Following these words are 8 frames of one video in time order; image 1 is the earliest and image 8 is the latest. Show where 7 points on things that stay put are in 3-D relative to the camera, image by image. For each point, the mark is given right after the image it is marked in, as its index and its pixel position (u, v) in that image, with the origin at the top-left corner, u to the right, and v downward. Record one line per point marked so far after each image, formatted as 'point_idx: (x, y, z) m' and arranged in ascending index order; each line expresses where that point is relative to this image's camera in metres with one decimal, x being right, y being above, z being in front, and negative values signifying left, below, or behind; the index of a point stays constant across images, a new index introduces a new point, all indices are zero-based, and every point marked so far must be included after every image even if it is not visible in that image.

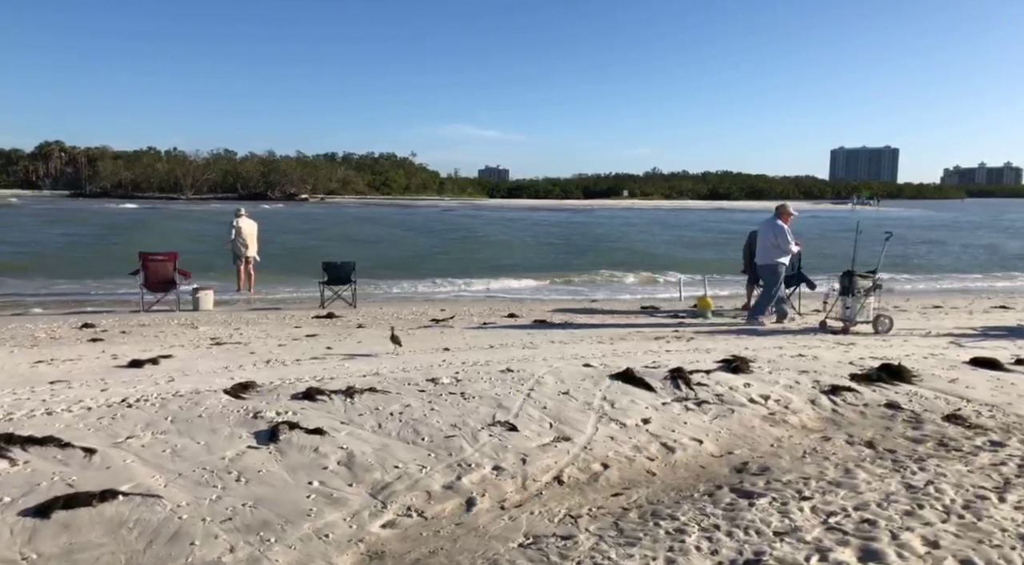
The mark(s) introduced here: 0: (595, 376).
0: (+0.6, -0.7, +5.4) m
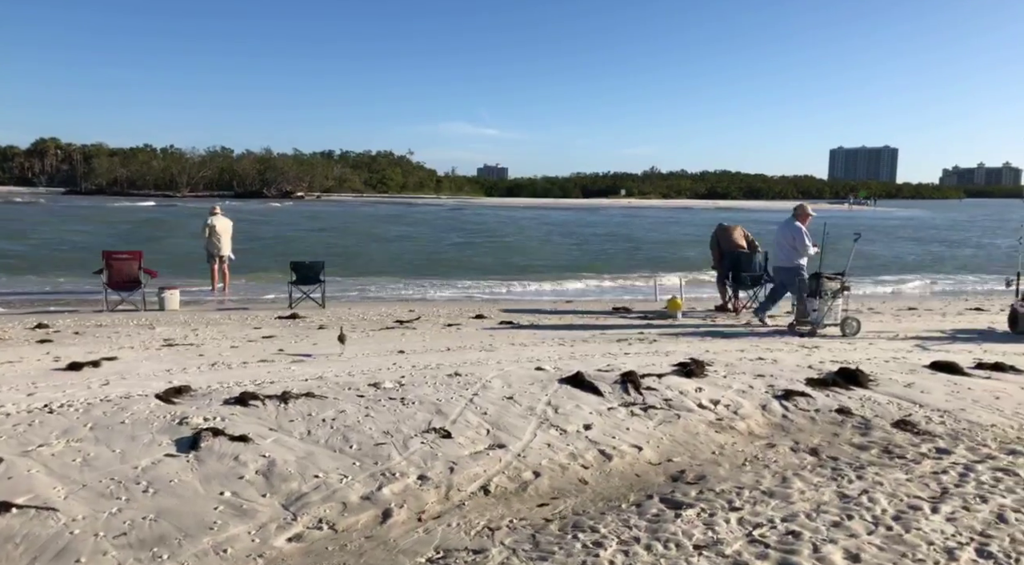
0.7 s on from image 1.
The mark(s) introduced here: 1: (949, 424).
0: (+0.2, -0.7, +5.3) m
1: (+3.0, -1.0, +4.9) m
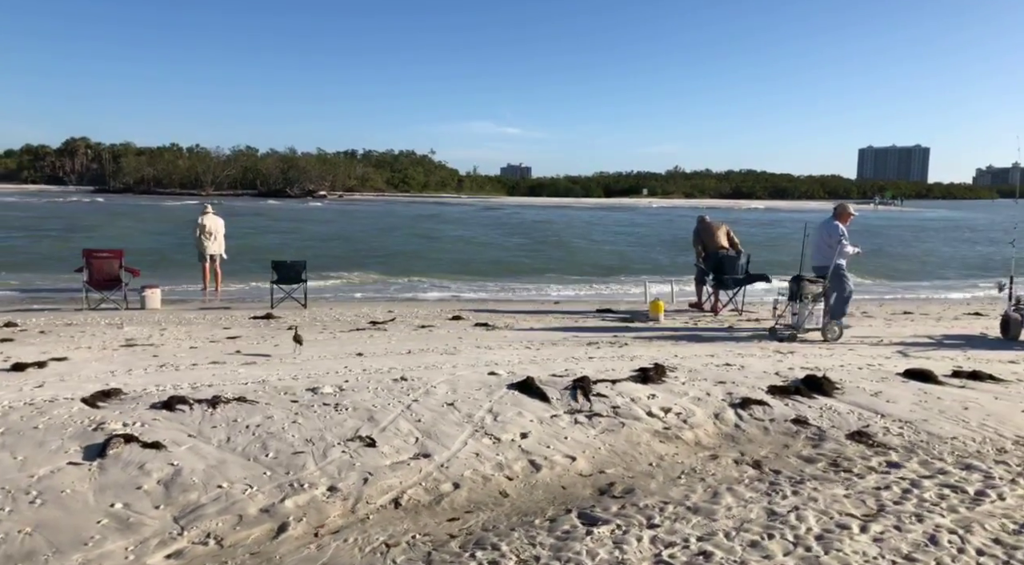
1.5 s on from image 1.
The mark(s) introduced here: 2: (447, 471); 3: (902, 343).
0: (-0.1, -0.7, +5.2) m
1: (+2.6, -1.0, +4.7) m
2: (-0.3, -1.0, +3.8) m
3: (+4.5, -0.7, +8.3) m
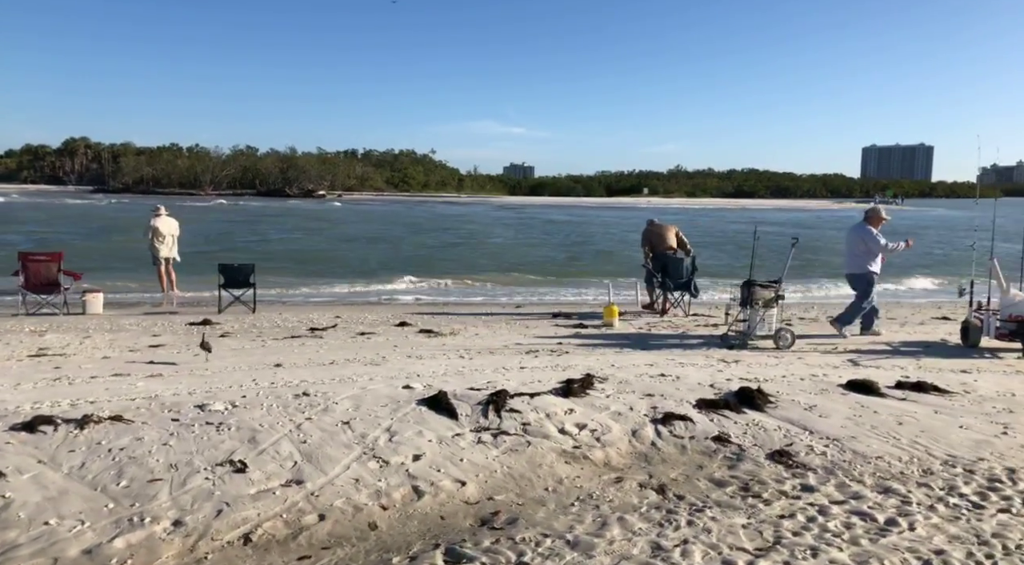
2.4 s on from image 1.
0: (-0.8, -0.8, +4.9) m
1: (+2.0, -1.1, +4.4) m
2: (-0.9, -1.1, +3.5) m
3: (+3.8, -0.8, +8.0) m
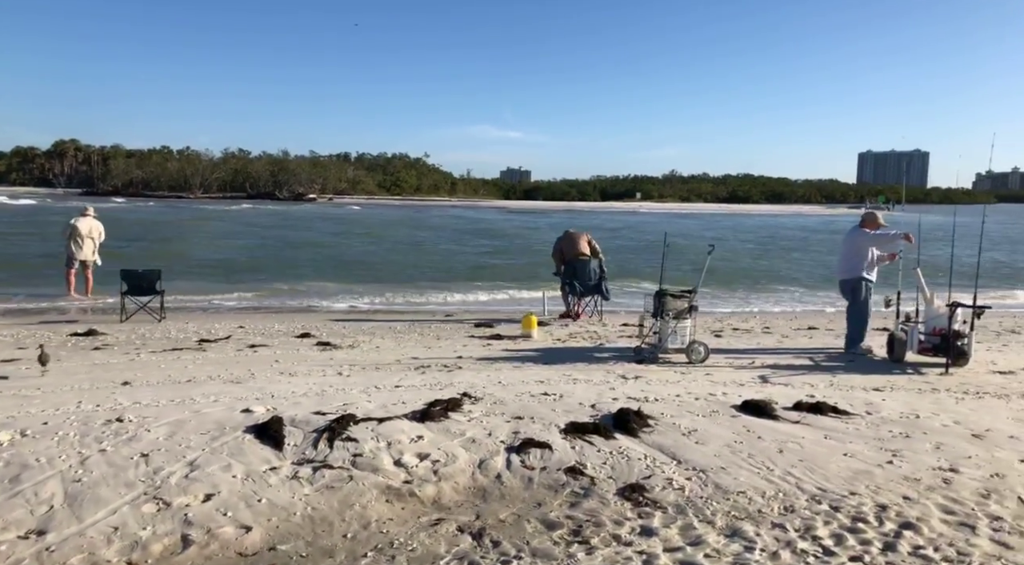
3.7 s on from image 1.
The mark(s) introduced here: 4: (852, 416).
0: (-1.8, -0.9, +4.4) m
1: (+1.0, -1.2, +4.0) m
2: (-1.9, -1.1, +3.0) m
3: (+2.8, -0.9, +7.6) m
4: (+2.6, -1.0, +5.5) m
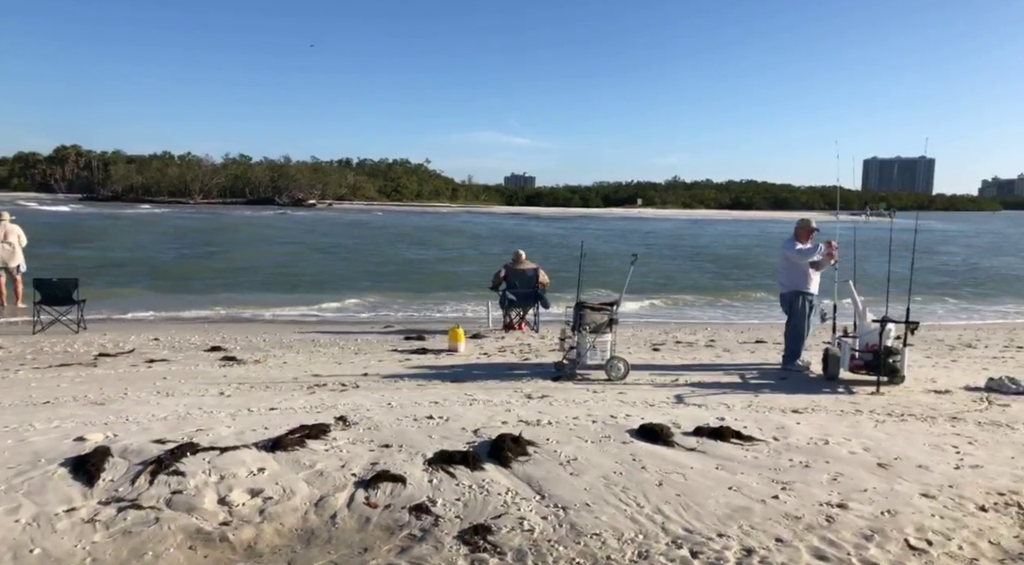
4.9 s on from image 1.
0: (-2.6, -1.0, +4.0) m
1: (+0.1, -1.3, +3.6) m
2: (-2.7, -1.2, +2.5) m
3: (+1.9, -1.0, +7.3) m
4: (+1.7, -1.1, +5.1) m
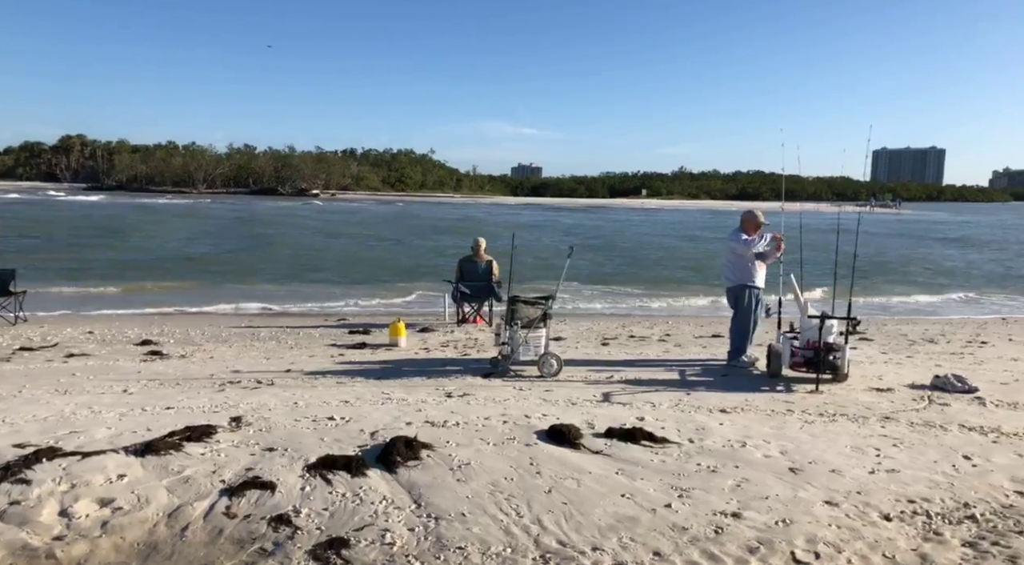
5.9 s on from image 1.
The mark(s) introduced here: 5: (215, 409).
0: (-3.3, -1.0, +3.8) m
1: (-0.5, -1.3, +3.4) m
2: (-3.4, -1.2, +2.3) m
3: (+1.2, -1.0, +7.0) m
4: (+1.1, -1.1, +4.9) m
5: (-2.1, -0.9, +5.2) m
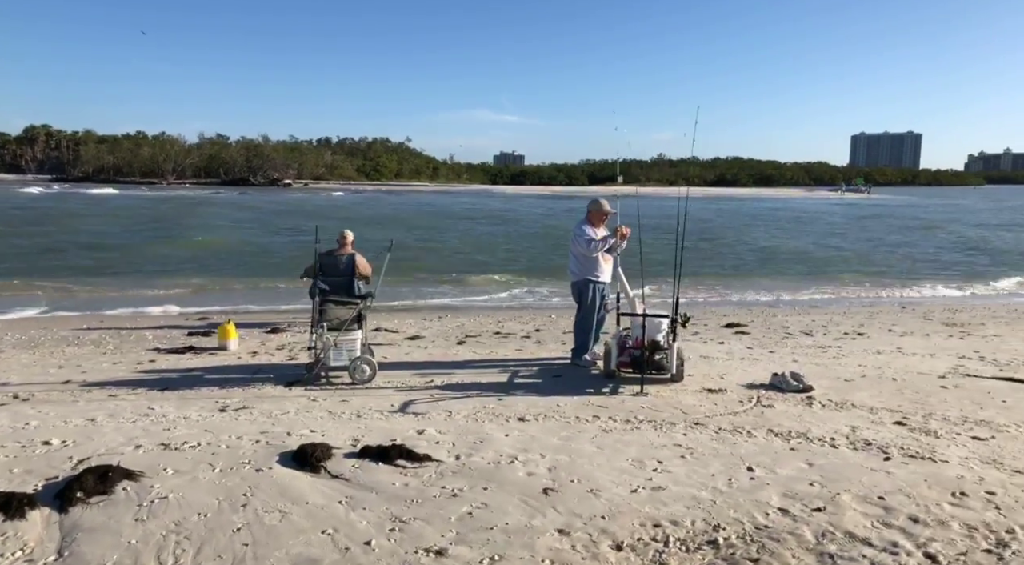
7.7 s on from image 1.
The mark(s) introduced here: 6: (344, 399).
0: (-4.8, -1.0, +3.1) m
1: (-2.1, -1.3, +2.9) m
2: (-4.9, -1.3, +1.6) m
3: (-0.6, -0.9, +6.6) m
4: (-0.5, -1.1, +4.5) m
5: (-3.7, -1.0, +4.6) m
6: (-1.3, -1.0, +5.9) m
